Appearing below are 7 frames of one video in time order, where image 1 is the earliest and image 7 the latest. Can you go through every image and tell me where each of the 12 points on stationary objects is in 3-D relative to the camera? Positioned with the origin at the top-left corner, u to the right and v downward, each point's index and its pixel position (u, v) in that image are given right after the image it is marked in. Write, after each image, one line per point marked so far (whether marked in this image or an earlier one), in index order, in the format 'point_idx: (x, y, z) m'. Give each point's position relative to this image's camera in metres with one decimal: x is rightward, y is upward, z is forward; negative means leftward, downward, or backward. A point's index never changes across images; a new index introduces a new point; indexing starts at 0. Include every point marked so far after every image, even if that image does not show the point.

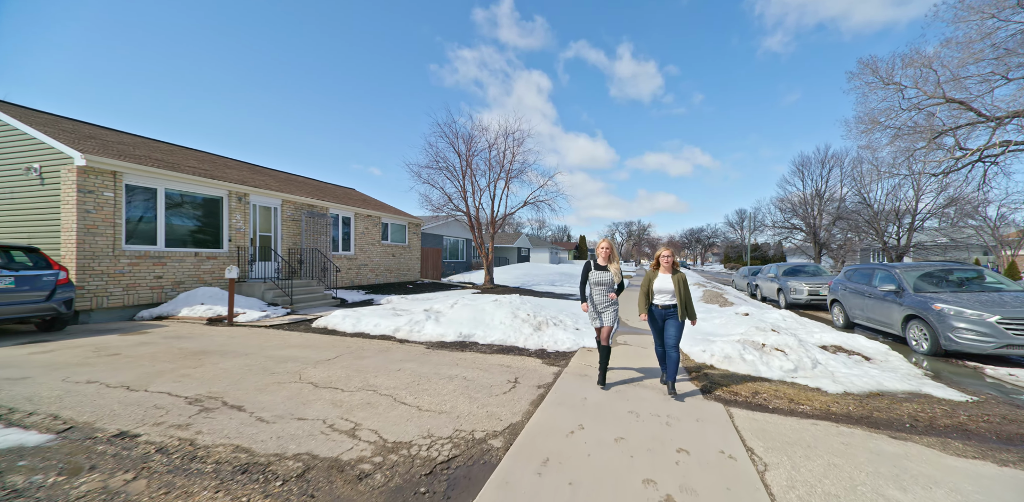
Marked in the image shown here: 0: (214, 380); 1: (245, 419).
0: (-2.9, -1.3, +4.0) m
1: (-2.1, -1.3, +3.1) m
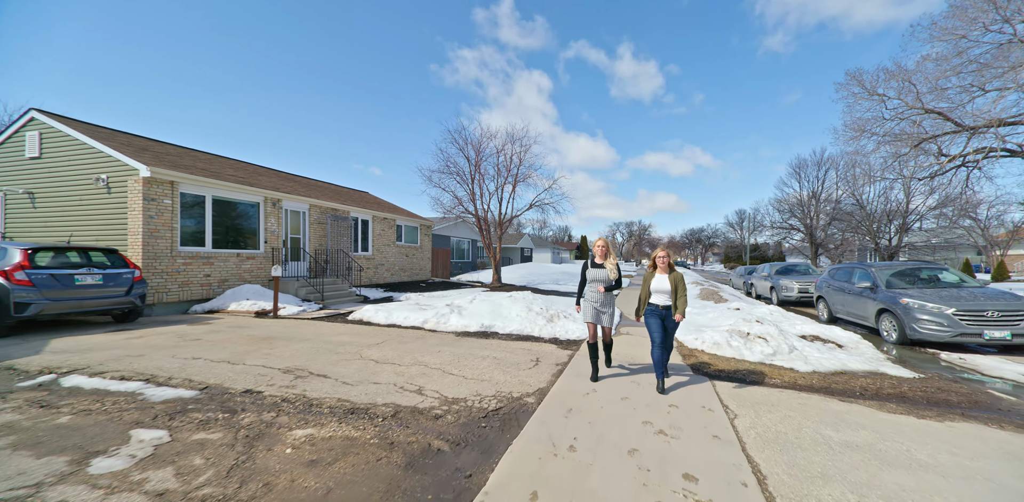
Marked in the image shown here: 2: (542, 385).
0: (-2.7, -1.3, +4.9) m
1: (-1.8, -1.3, +4.0) m
2: (+0.3, -1.4, +4.2) m
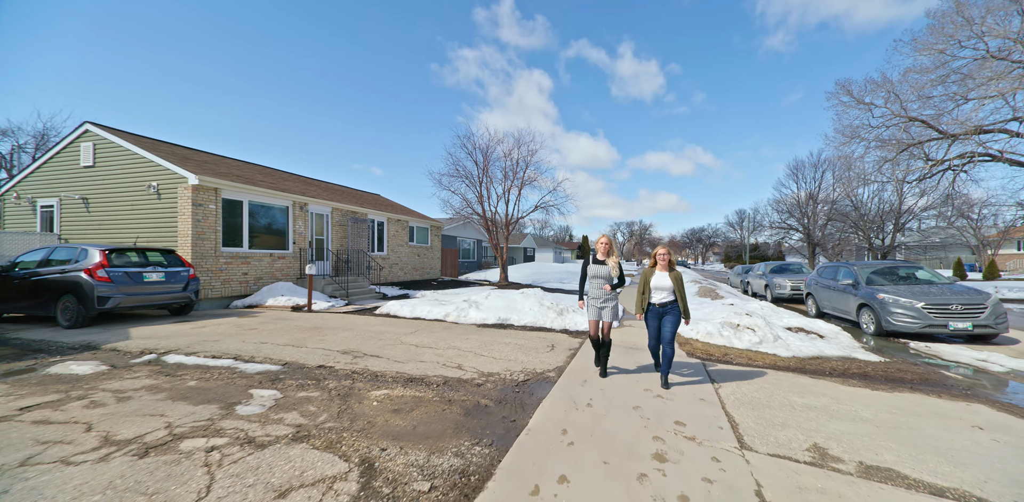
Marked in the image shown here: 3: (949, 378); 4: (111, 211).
0: (-2.4, -1.3, +5.7) m
1: (-1.5, -1.3, +4.8) m
2: (+0.6, -1.4, +5.1) m
3: (+6.1, -1.8, +5.7) m
4: (-9.2, +0.9, +9.3) m
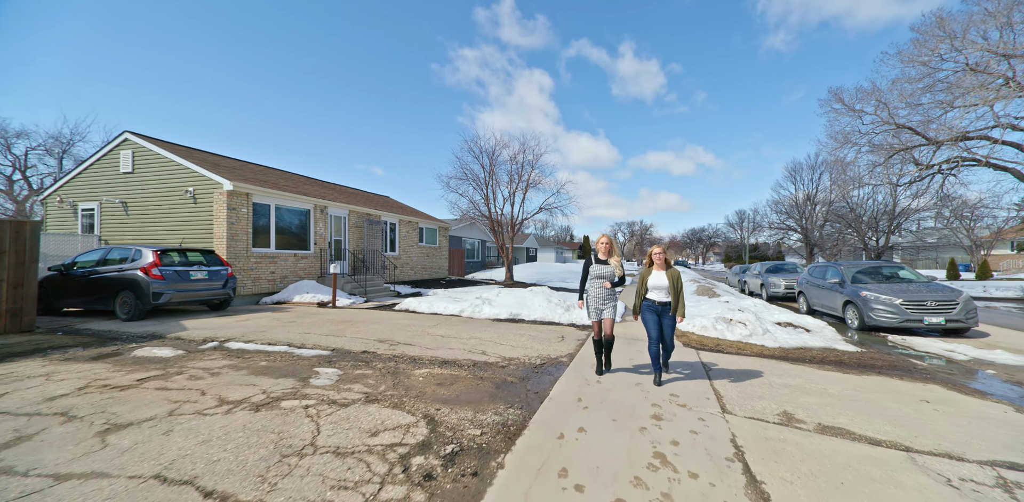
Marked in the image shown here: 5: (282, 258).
0: (-2.1, -1.3, +6.4) m
1: (-1.3, -1.3, +5.5) m
2: (+0.8, -1.4, +5.8) m
3: (+6.4, -1.8, +6.3) m
4: (-9.0, +0.9, +10.0) m
5: (-6.1, -0.2, +10.7) m
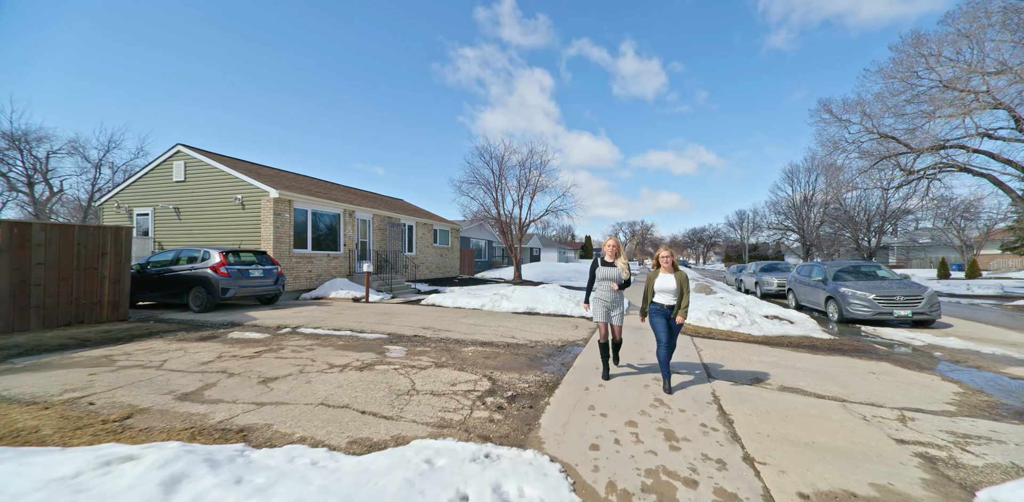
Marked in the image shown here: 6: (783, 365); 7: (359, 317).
0: (-1.7, -1.3, +7.5) m
1: (-0.9, -1.4, +6.6) m
2: (+1.2, -1.5, +6.8) m
3: (+6.8, -1.8, +7.4) m
4: (-8.6, +0.9, +11.1) m
5: (-5.7, -0.2, +11.8) m
6: (+3.8, -1.6, +5.6) m
7: (-3.1, -1.3, +8.1) m
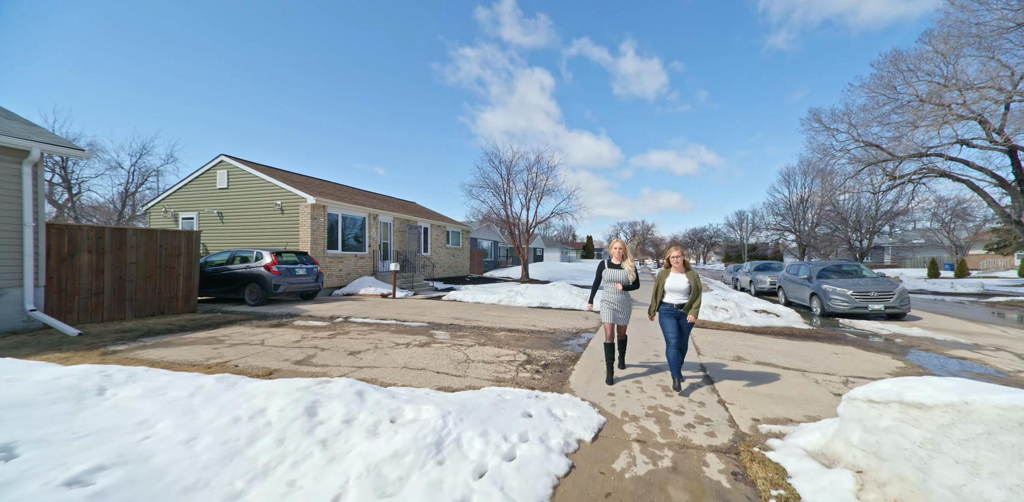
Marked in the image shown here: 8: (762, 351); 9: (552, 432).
0: (-1.4, -1.4, +8.6) m
1: (-0.5, -1.4, +7.7) m
2: (+1.6, -1.5, +8.0) m
3: (+7.2, -1.8, +8.5) m
4: (-8.2, +0.9, +12.2) m
5: (-5.3, -0.2, +12.9) m
6: (+4.2, -1.6, +6.7) m
7: (-2.7, -1.3, +9.2) m
8: (+4.0, -1.6, +6.5) m
9: (+0.3, -1.3, +2.9) m
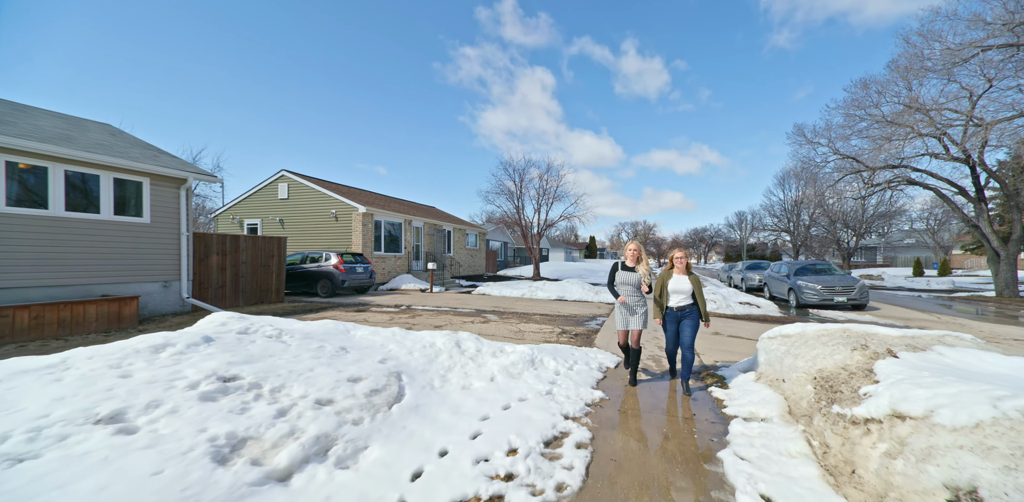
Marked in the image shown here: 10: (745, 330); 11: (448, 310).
0: (-0.7, -1.4, +10.6) m
1: (+0.2, -1.4, +9.7) m
2: (+2.3, -1.5, +9.9) m
3: (+7.8, -1.9, +10.5) m
4: (-7.5, +0.8, +14.3) m
5: (-4.6, -0.3, +15.0) m
6: (+4.9, -1.7, +8.7) m
7: (-2.0, -1.4, +11.2) m
8: (+4.7, -1.6, +8.5) m
9: (+1.0, -1.3, +4.9) m
10: (+4.8, -1.7, +8.4) m
11: (-1.5, -1.4, +9.2) m
